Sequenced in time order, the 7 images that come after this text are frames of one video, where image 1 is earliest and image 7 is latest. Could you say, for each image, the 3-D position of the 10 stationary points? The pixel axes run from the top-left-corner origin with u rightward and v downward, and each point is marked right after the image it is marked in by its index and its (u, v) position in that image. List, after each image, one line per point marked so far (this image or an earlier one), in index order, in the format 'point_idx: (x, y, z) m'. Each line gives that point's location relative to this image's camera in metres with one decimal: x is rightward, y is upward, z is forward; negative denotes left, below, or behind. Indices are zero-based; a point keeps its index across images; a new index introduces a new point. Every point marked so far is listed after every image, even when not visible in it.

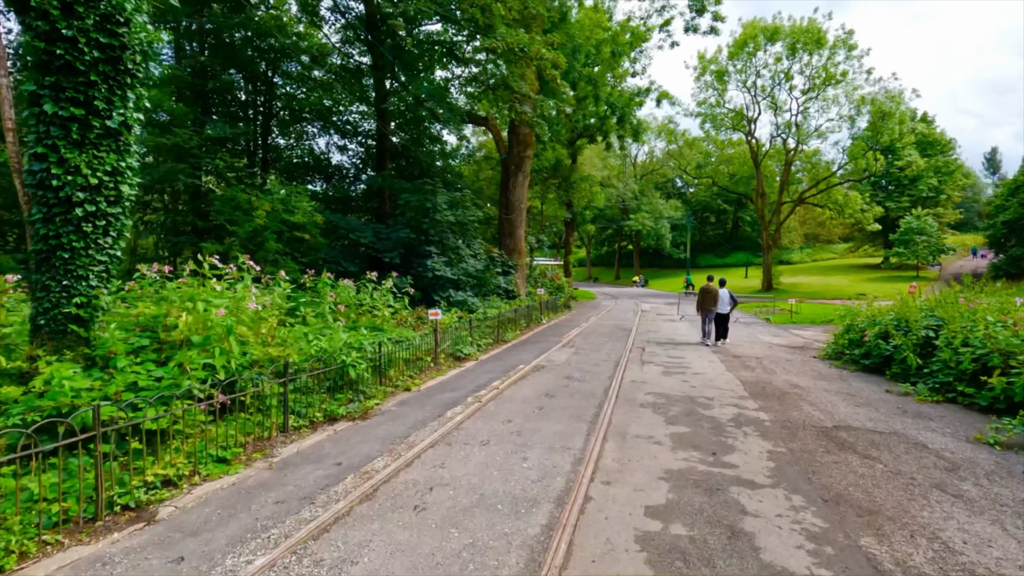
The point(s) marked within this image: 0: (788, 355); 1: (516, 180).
0: (+5.7, -1.4, +11.2) m
1: (+0.1, +3.7, +18.3) m
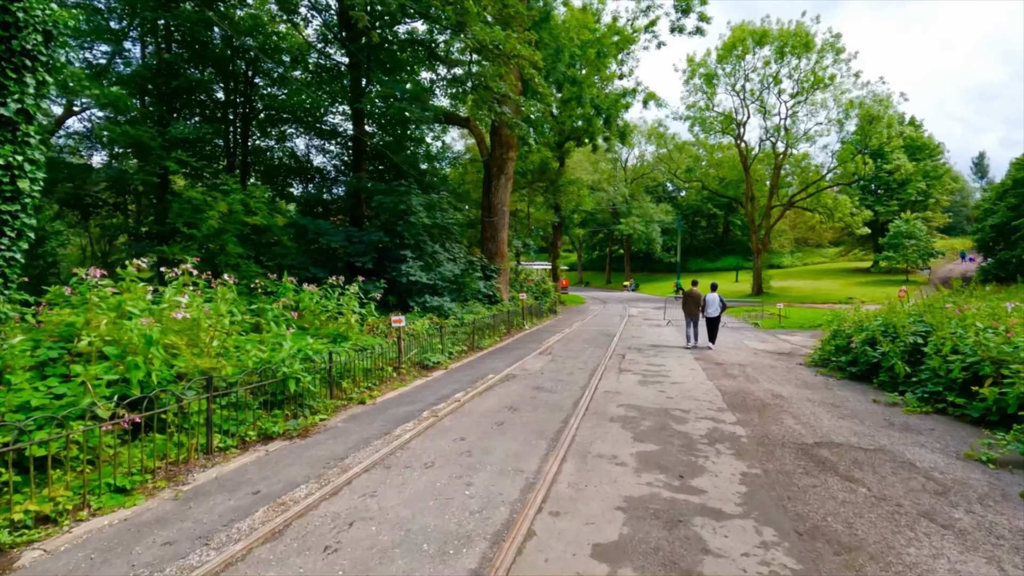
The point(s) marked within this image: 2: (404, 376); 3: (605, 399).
0: (+5.2, -1.5, +10.8) m
1: (-0.5, +3.5, +17.9) m
2: (-1.7, -1.3, +8.0) m
3: (+1.2, -1.4, +6.9) m
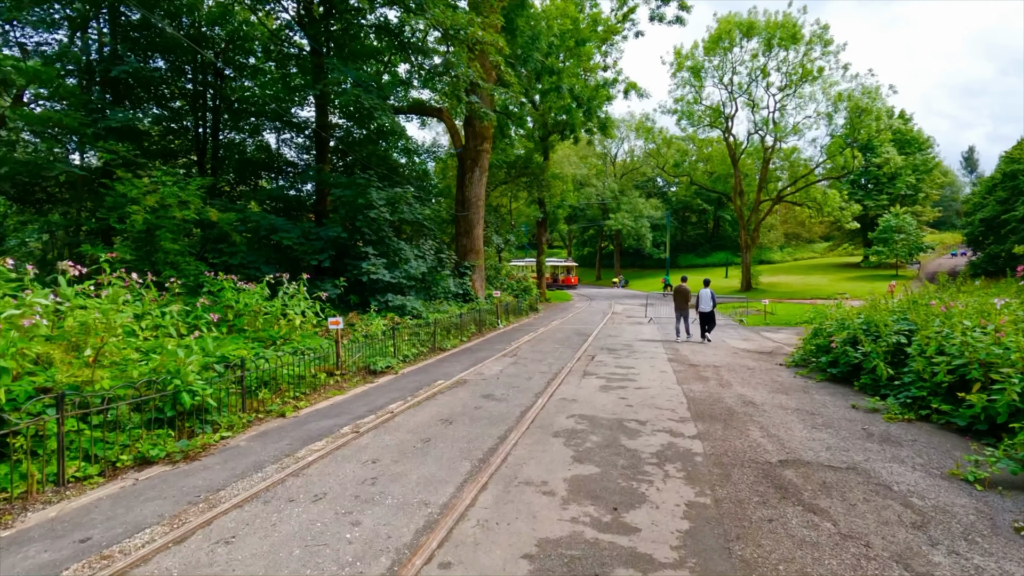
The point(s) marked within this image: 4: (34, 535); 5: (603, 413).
0: (+4.5, -1.4, +10.2) m
1: (-1.3, +3.6, +17.2) m
2: (-2.3, -1.3, +7.3) m
3: (+0.5, -1.4, +6.3) m
4: (-2.7, -1.4, +3.1) m
5: (+1.0, -1.4, +6.0) m
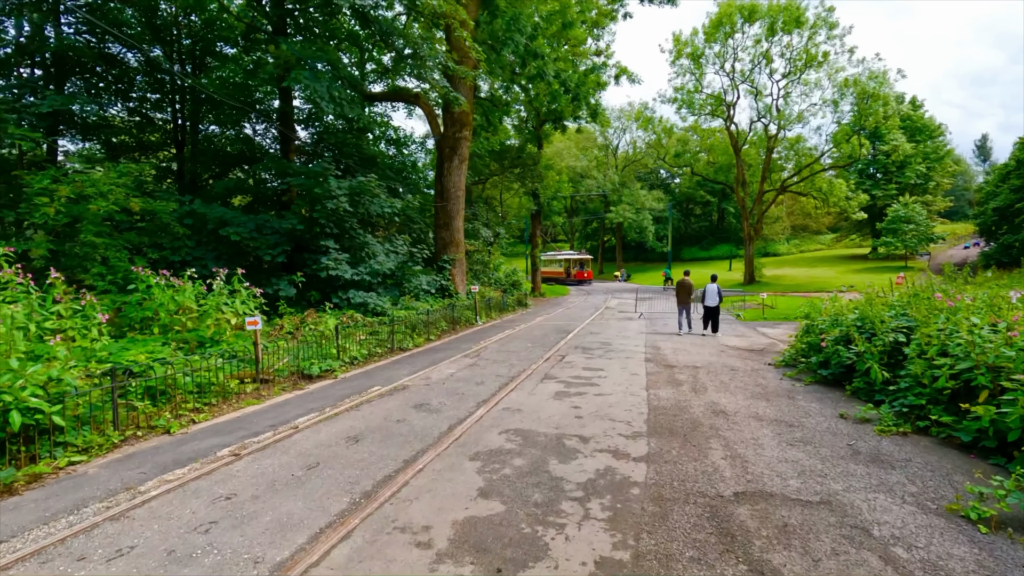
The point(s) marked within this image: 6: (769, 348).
0: (+3.9, -1.3, +9.3) m
1: (-1.9, +3.8, +16.4) m
2: (-3.0, -1.2, +6.5) m
3: (-0.2, -1.3, +5.4) m
4: (-3.5, -1.4, +2.3) m
5: (+0.3, -1.3, +5.1) m
6: (+5.3, -1.3, +11.1) m
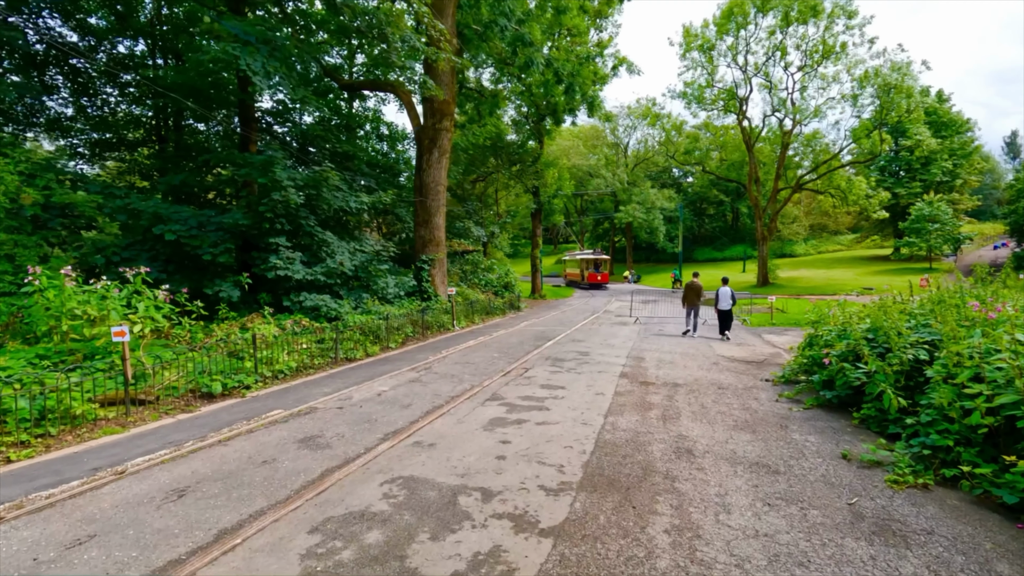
0: (+3.2, -1.3, +8.0) m
1: (-2.3, +3.7, +15.2) m
2: (-3.8, -1.3, +5.4) m
3: (-1.0, -1.4, +4.3) m
4: (-4.4, -1.4, +1.3) m
5: (-0.5, -1.4, +3.9) m
6: (+4.7, -1.3, +9.8) m
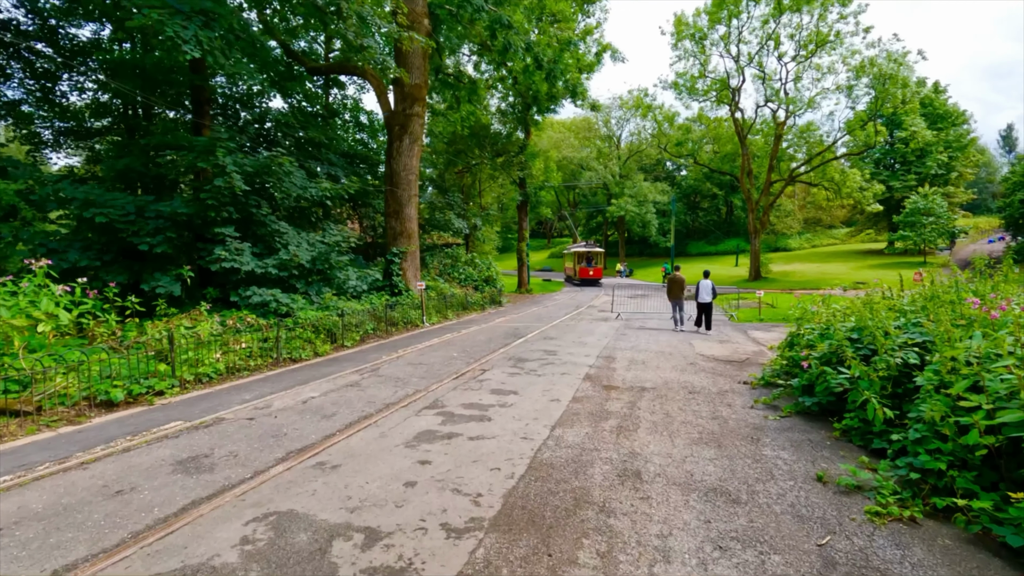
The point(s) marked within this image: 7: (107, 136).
0: (+2.6, -1.3, +7.4) m
1: (-3.0, +3.8, +14.5) m
2: (-4.4, -1.2, +4.7) m
3: (-1.6, -1.3, +3.6) m
4: (-4.9, -1.4, +0.5) m
5: (-1.1, -1.3, +3.2) m
6: (+4.1, -1.2, +9.1) m
7: (-9.7, +3.6, +12.6) m
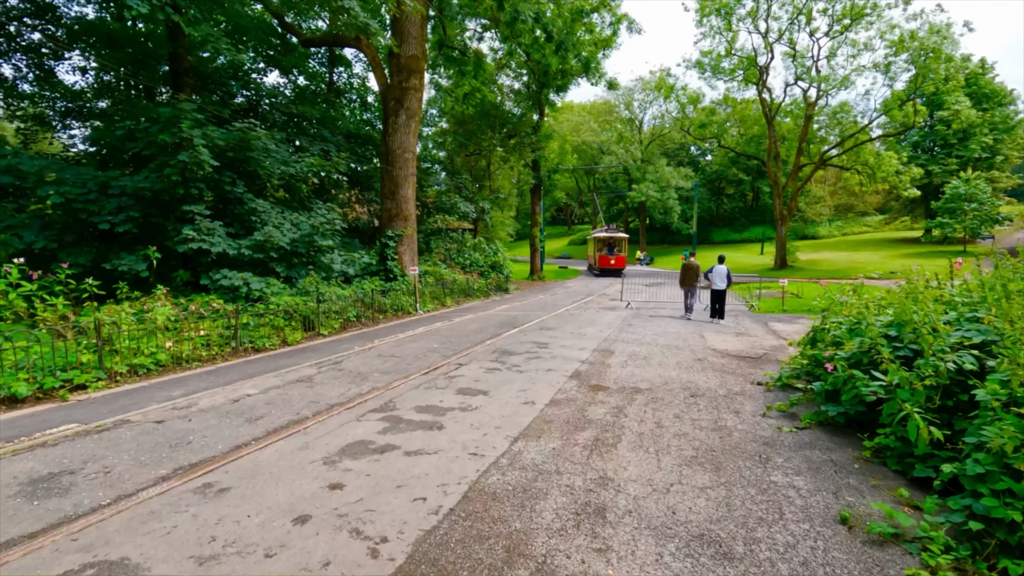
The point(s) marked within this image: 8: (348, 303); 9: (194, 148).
0: (+2.4, -1.1, +6.4) m
1: (-2.9, +4.2, +13.6) m
2: (-4.7, -1.0, +4.1) m
3: (-2.0, -1.2, +2.8) m
4: (-5.5, -1.3, -0.1) m
5: (-1.5, -1.2, +2.4) m
6: (+3.9, -1.0, +8.1) m
7: (-9.7, +4.0, +12.0) m
8: (-3.0, -0.3, +10.0) m
9: (-5.1, +2.2, +8.6) m
